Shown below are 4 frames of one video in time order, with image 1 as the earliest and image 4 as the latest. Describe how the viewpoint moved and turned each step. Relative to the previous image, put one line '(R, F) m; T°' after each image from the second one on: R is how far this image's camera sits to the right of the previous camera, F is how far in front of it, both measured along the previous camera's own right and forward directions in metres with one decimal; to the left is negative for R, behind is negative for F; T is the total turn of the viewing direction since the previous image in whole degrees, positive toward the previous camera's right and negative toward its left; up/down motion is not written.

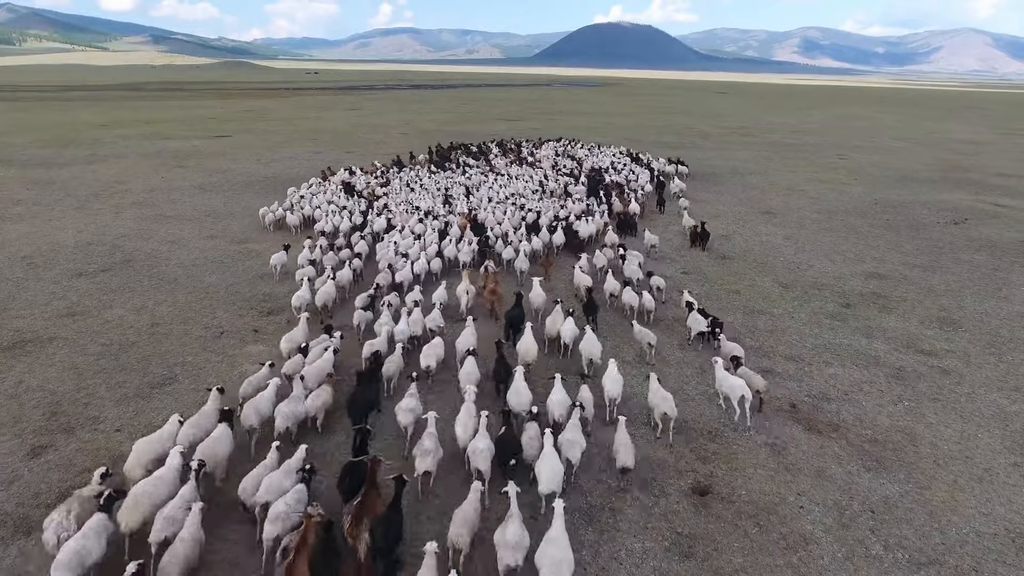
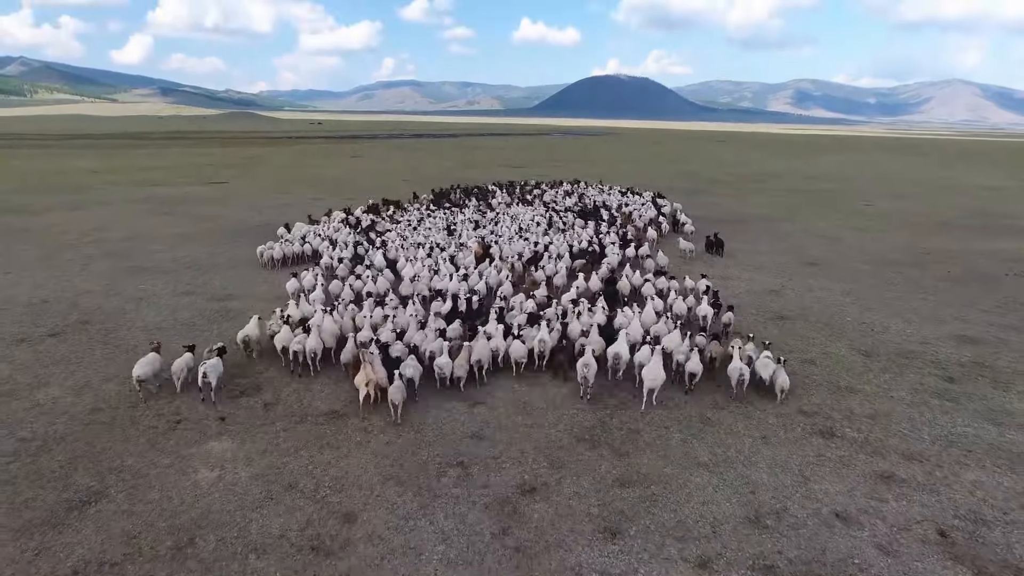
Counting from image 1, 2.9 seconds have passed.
(-0.6, +2.7) m; 0°
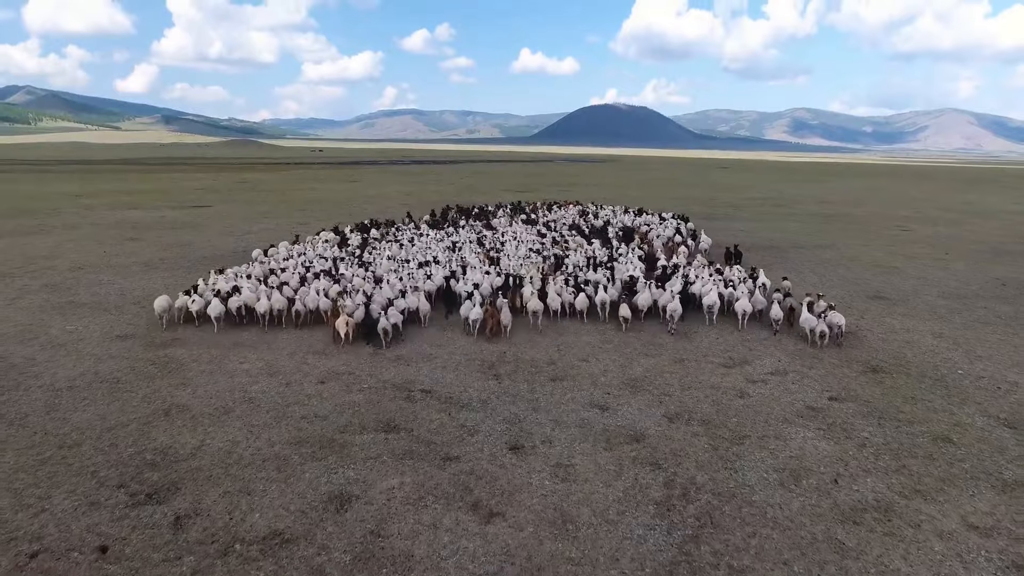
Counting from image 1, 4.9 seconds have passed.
(-0.4, +3.5) m; 0°
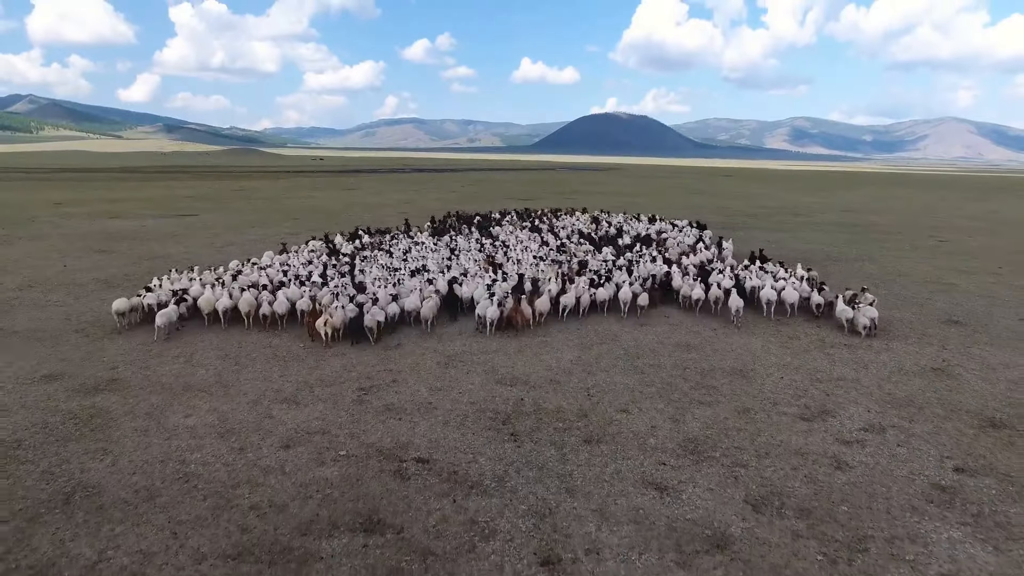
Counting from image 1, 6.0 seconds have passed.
(-0.3, +2.7) m; 0°
